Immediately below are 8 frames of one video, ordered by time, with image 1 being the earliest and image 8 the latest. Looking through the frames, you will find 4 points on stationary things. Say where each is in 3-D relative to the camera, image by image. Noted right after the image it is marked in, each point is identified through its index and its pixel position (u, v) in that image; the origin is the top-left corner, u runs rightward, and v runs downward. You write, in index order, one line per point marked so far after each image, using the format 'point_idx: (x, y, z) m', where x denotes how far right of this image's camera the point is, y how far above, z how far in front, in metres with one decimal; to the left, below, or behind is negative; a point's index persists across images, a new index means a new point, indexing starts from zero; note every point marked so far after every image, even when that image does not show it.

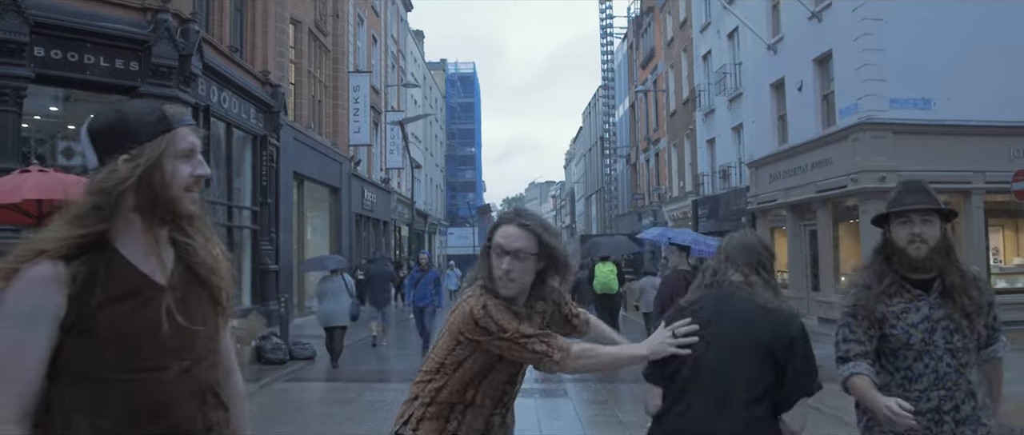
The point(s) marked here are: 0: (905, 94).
0: (+8.0, +2.5, +15.1) m
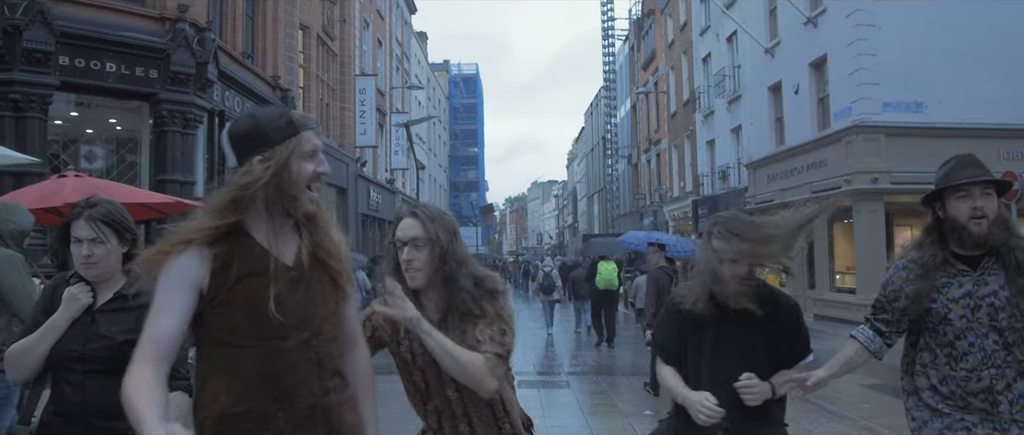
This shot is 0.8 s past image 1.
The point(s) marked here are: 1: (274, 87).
0: (+8.1, +2.5, +15.5) m
1: (-5.2, +2.9, +16.2) m
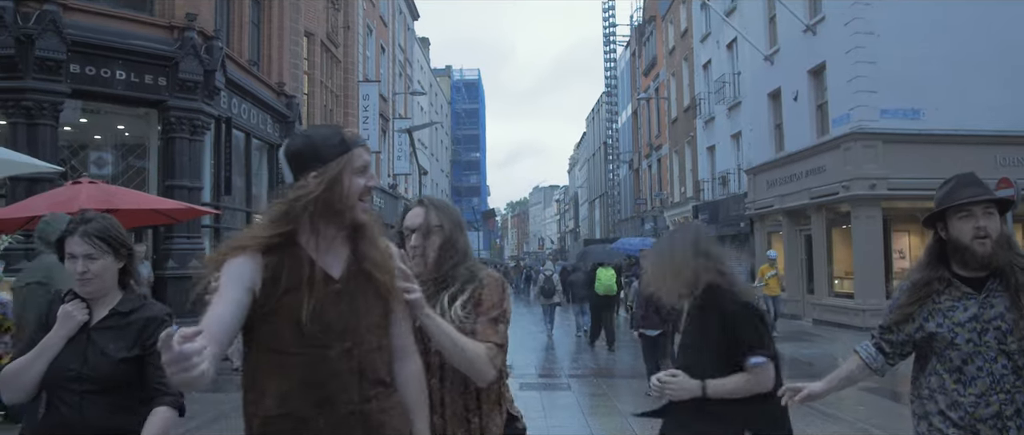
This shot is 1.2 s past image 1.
0: (+8.1, +2.4, +15.7) m
1: (-5.2, +2.8, +16.4) m
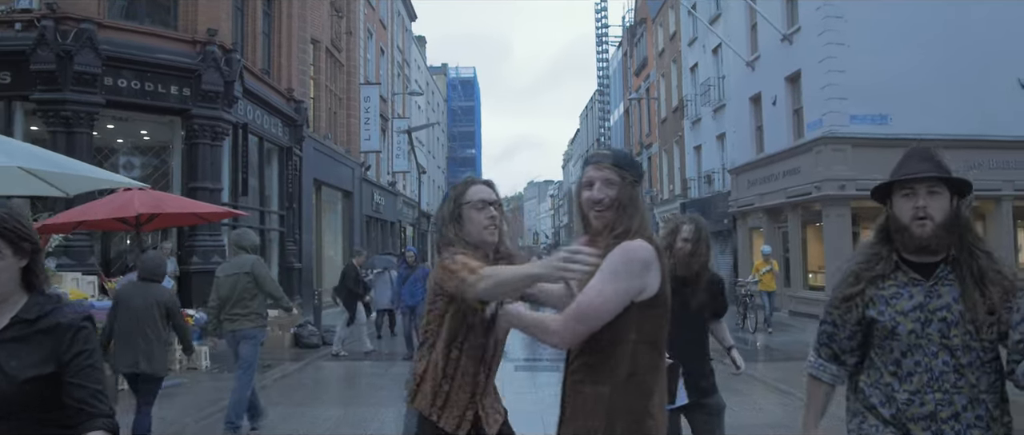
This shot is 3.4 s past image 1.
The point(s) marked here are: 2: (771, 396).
0: (+8.0, +2.4, +16.9) m
1: (-5.3, +2.8, +17.5) m
2: (+3.2, -2.1, +9.0) m
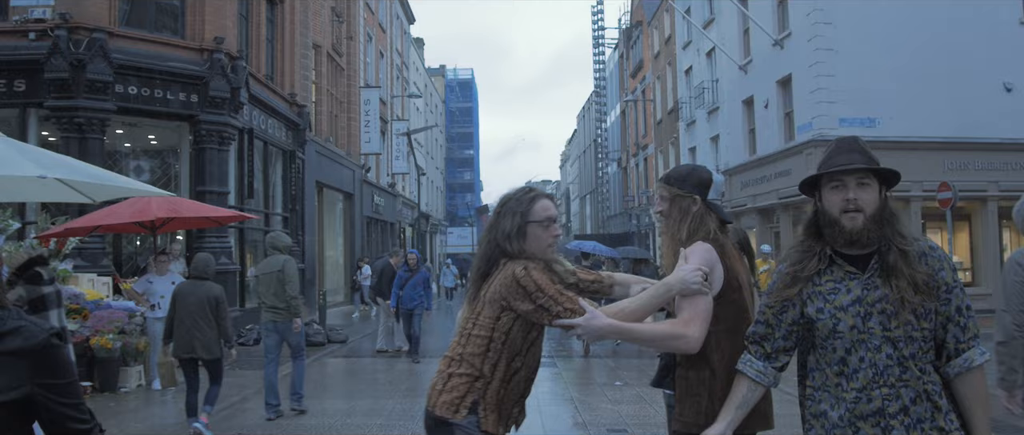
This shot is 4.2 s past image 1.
0: (+7.9, +2.4, +17.3) m
1: (-5.3, +2.8, +17.9) m
2: (+3.2, -2.2, +9.5) m
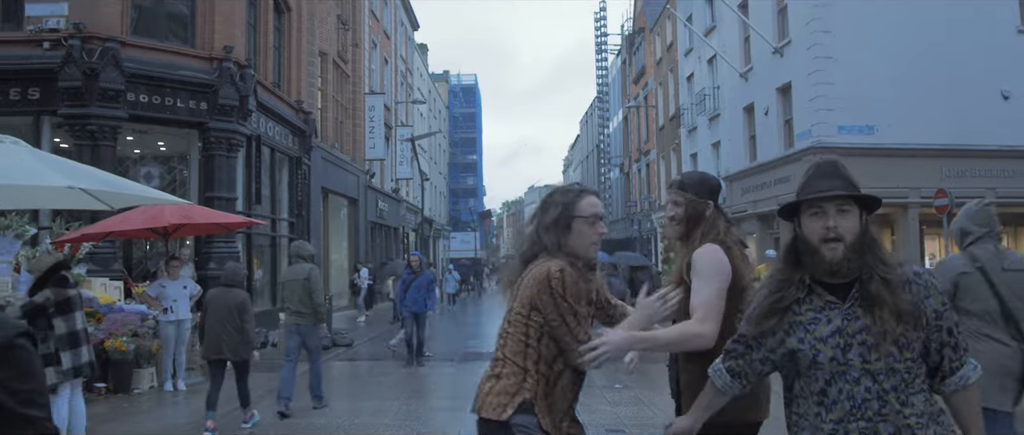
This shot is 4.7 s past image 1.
0: (+8.0, +2.3, +17.5) m
1: (-5.2, +2.6, +18.2) m
2: (+3.2, -2.3, +9.7) m
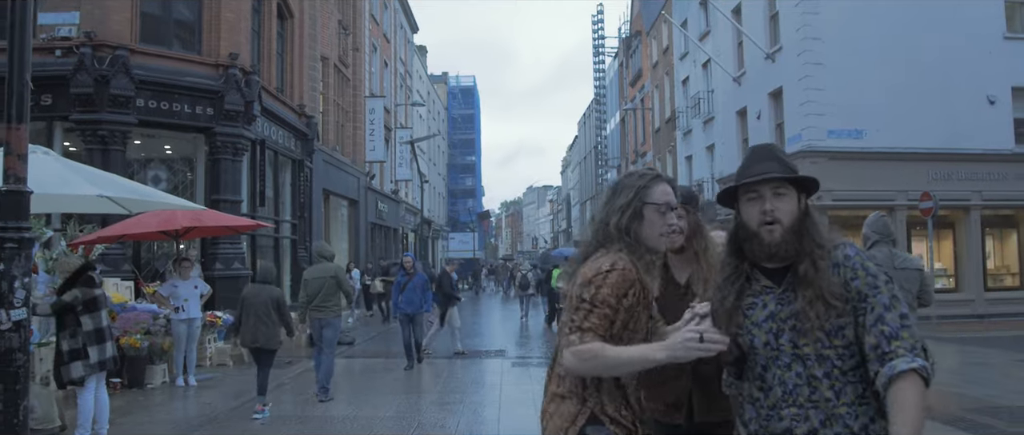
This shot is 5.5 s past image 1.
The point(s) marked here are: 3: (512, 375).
0: (+8.0, +2.2, +18.0) m
1: (-5.3, +2.6, +18.6) m
2: (+3.2, -2.3, +10.1) m
3: (+0.1, -2.2, +10.3) m
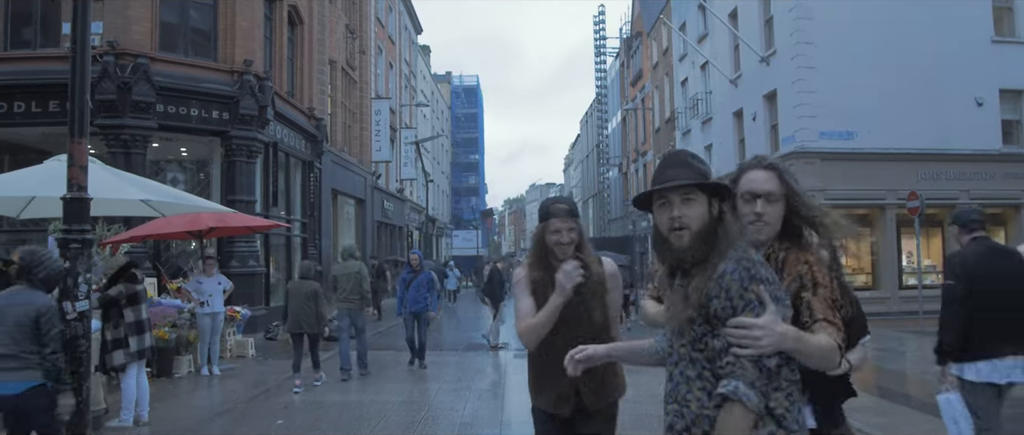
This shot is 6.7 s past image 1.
0: (+8.0, +2.3, +18.6) m
1: (-5.2, +2.6, +19.3) m
2: (+3.2, -2.3, +10.8) m
3: (+0.1, -2.2, +11.0) m
